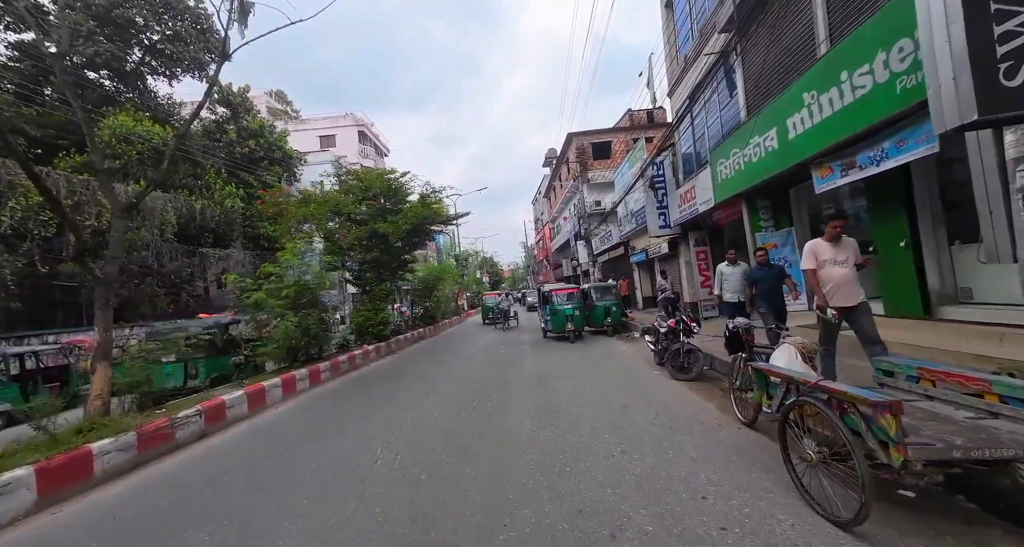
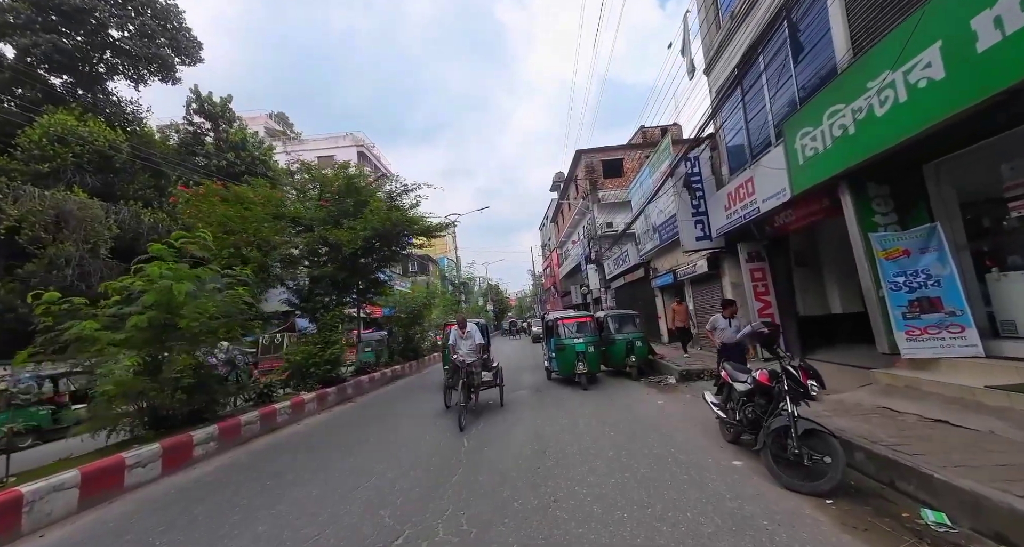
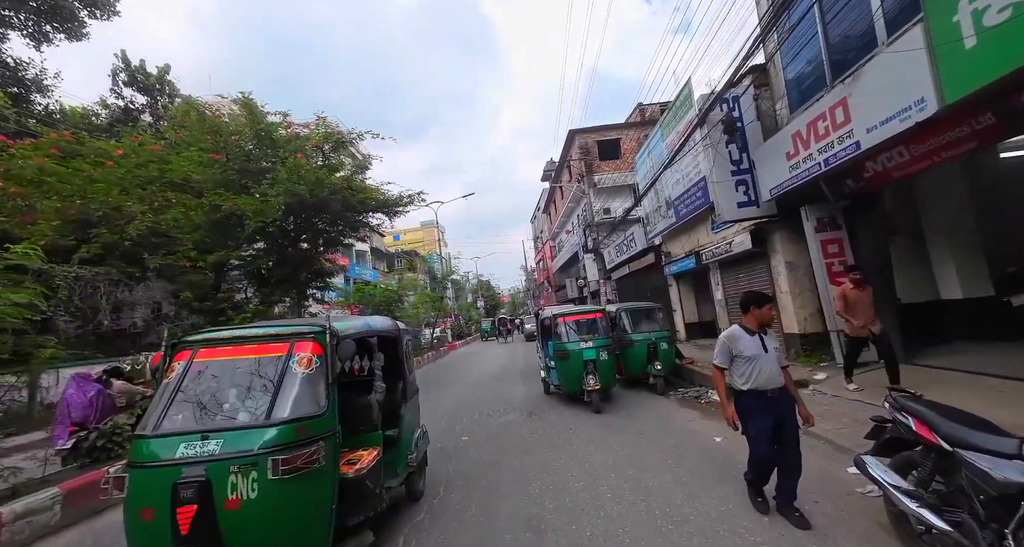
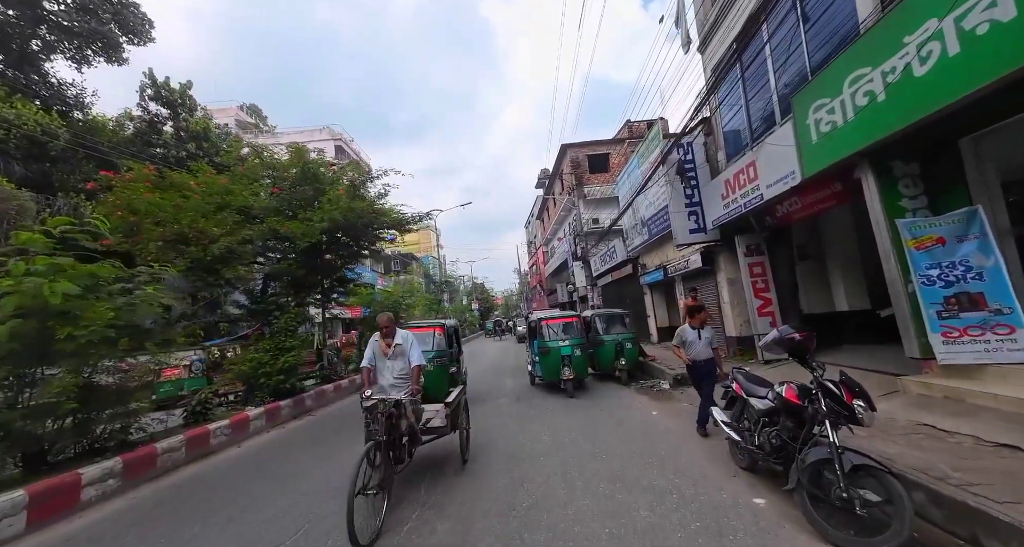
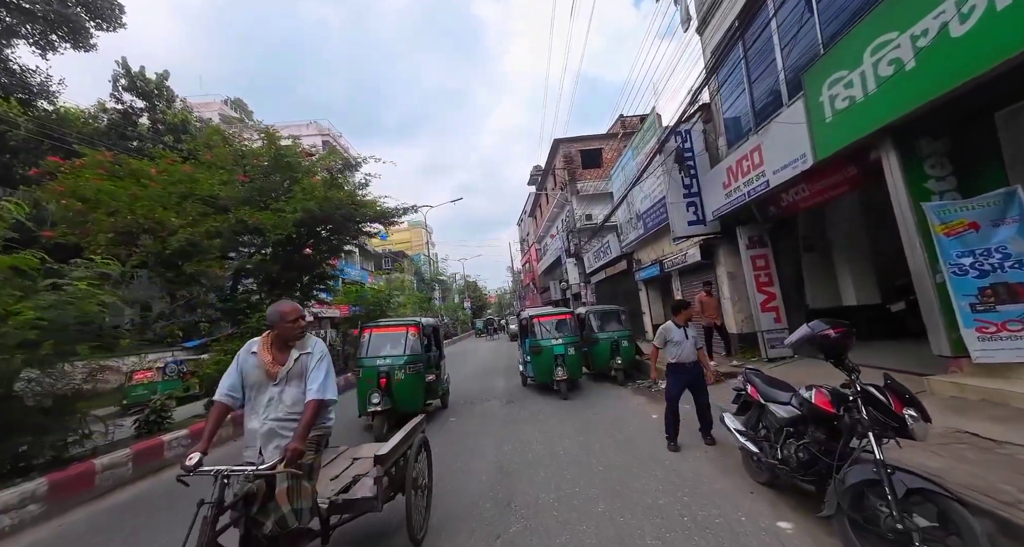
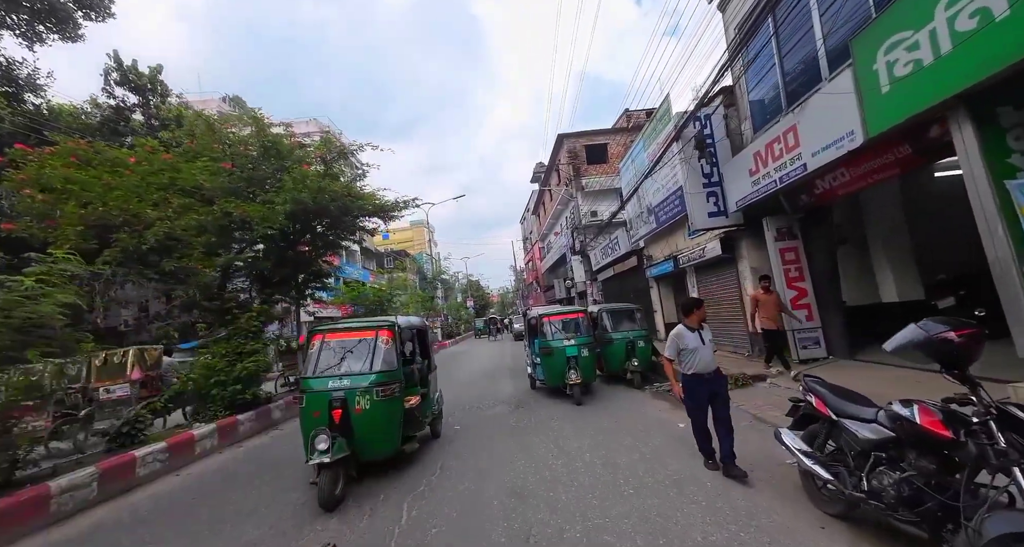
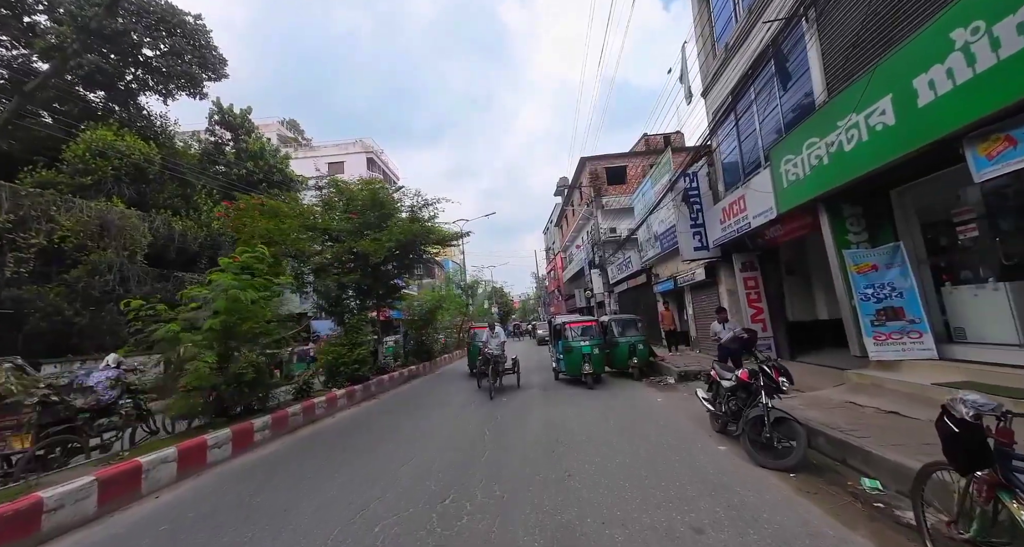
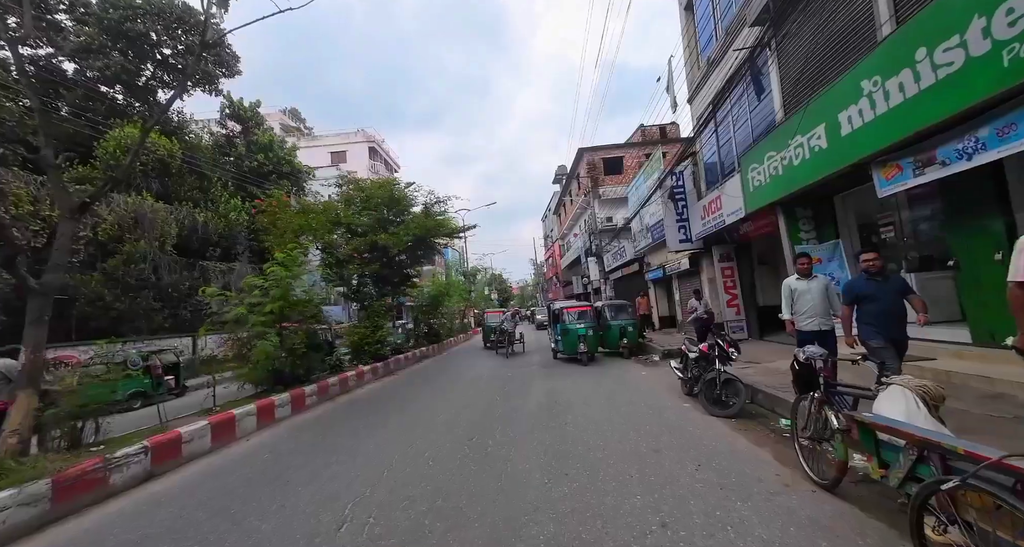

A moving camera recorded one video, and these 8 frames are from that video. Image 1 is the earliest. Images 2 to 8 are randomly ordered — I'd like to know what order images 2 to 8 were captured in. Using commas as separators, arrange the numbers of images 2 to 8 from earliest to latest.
8, 7, 2, 4, 5, 6, 3
